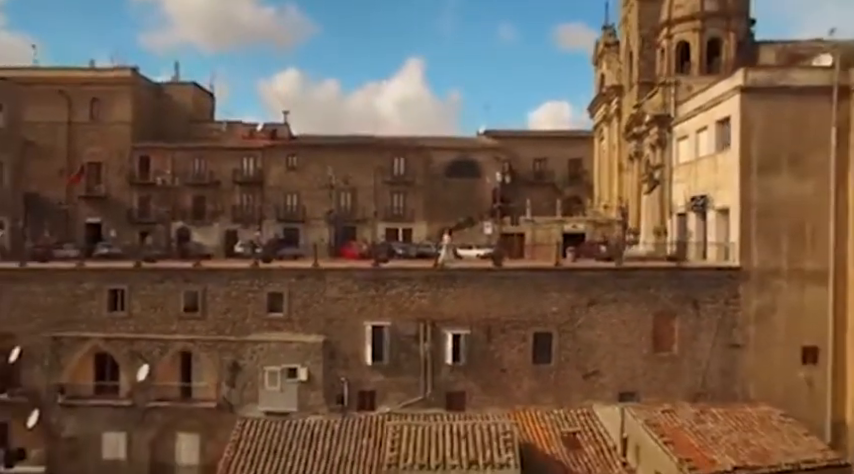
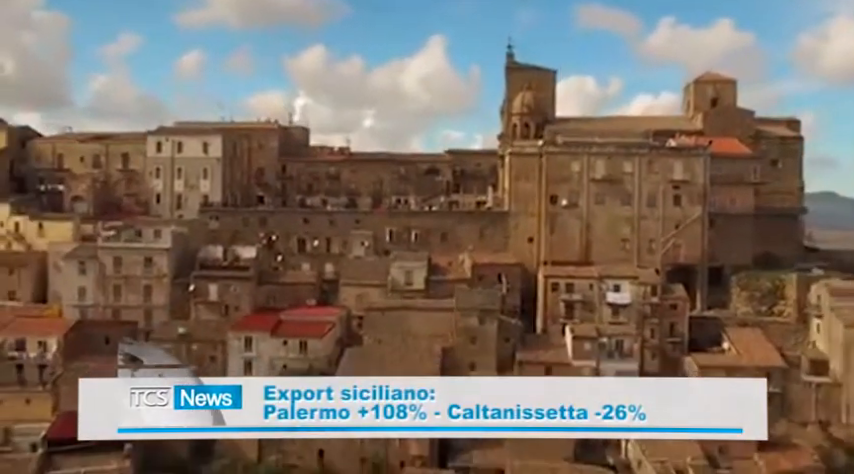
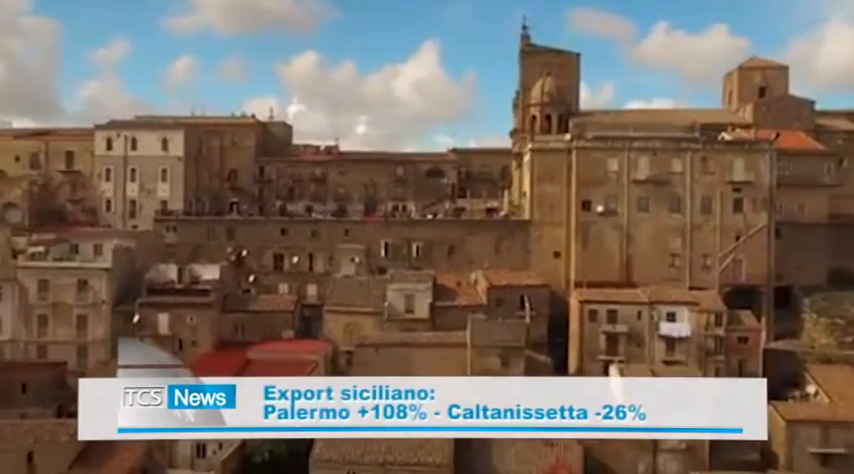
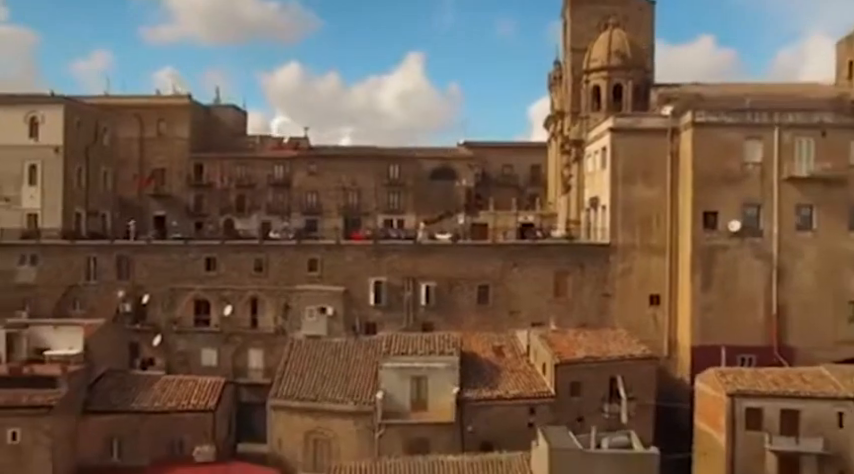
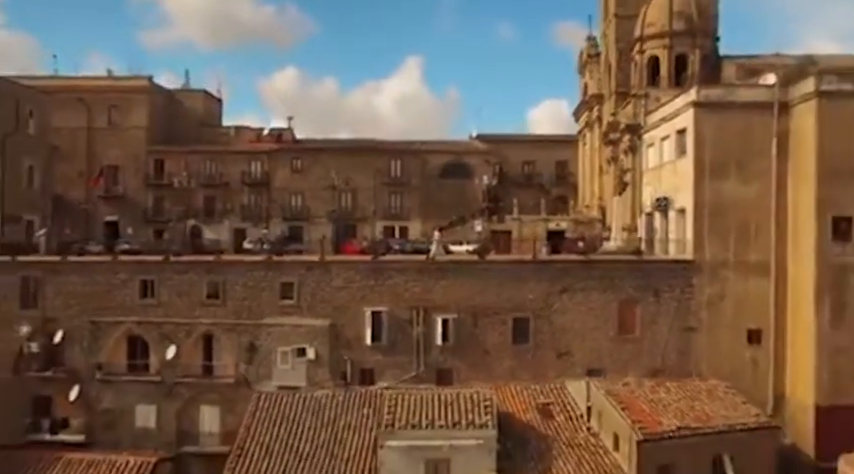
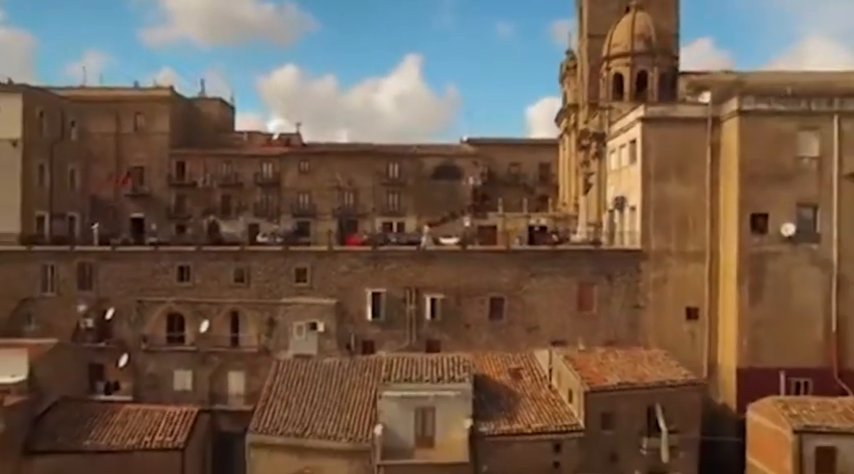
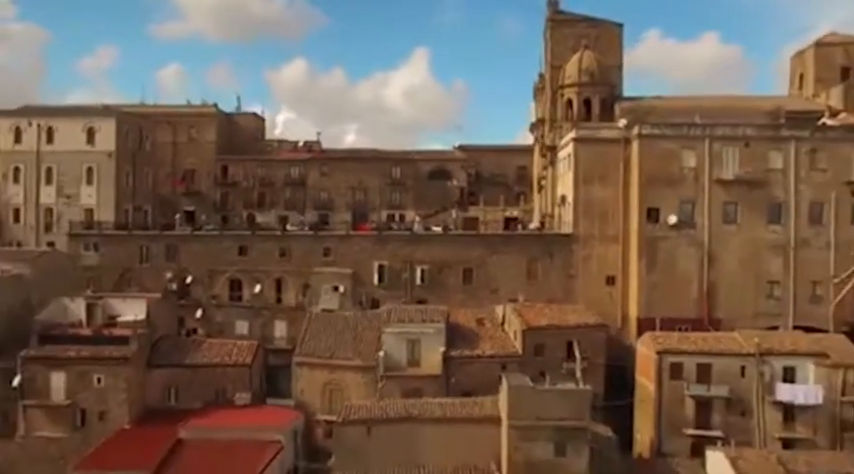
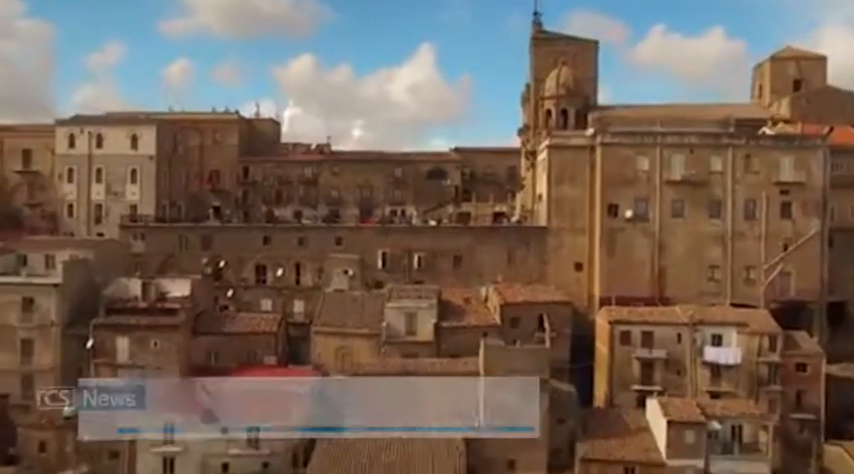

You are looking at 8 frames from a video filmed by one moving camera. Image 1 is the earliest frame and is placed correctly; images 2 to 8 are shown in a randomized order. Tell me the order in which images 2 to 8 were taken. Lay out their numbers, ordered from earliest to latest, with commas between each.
5, 6, 4, 7, 8, 3, 2
